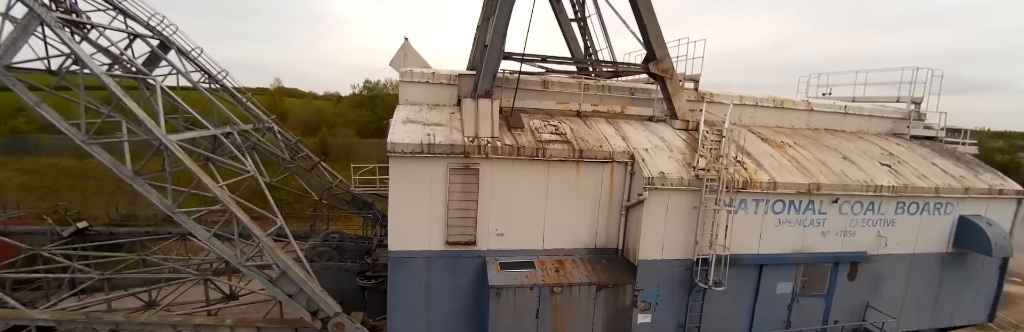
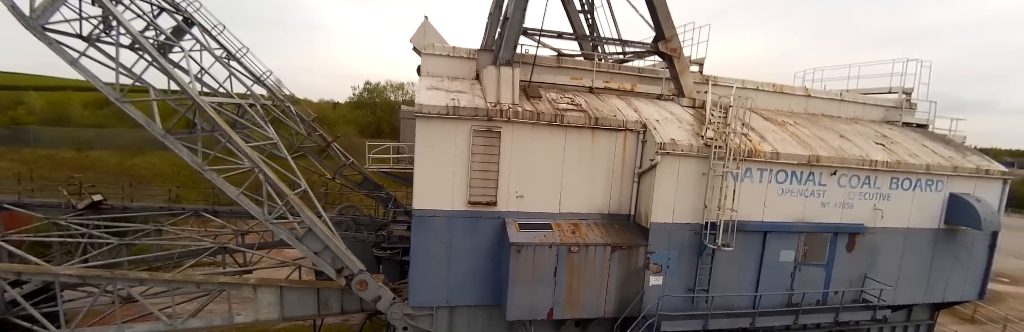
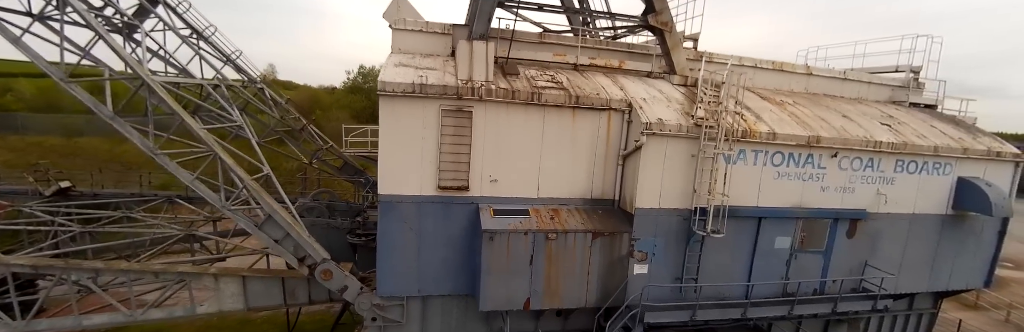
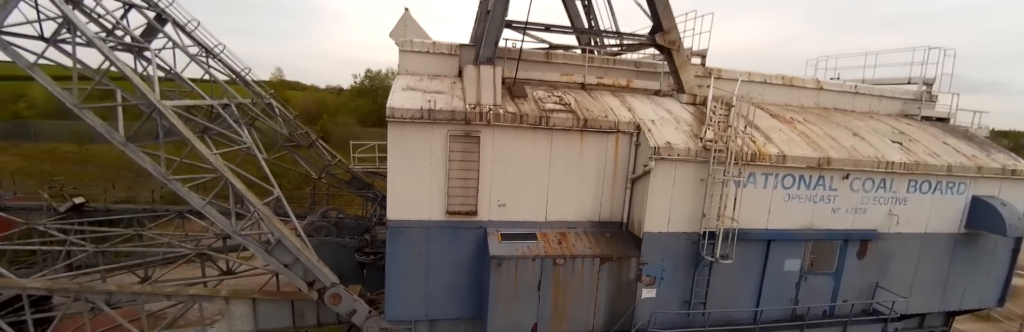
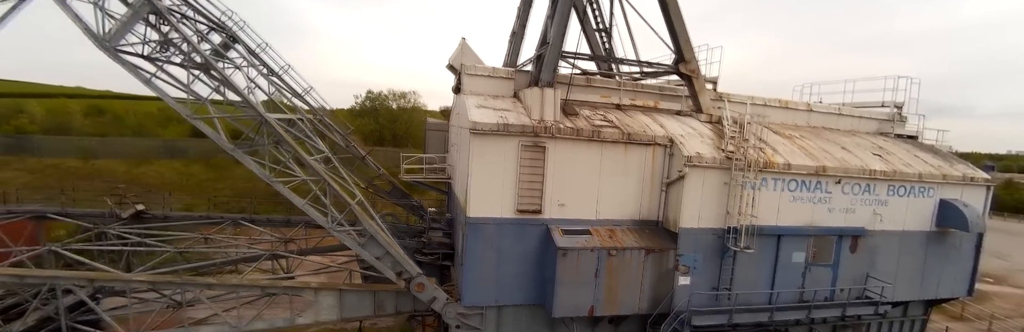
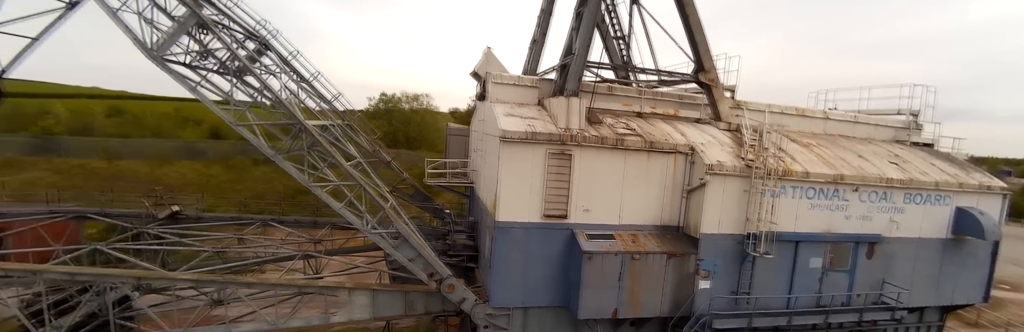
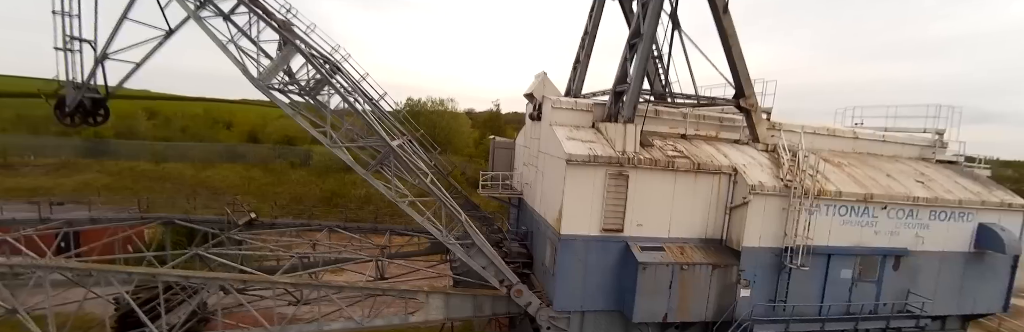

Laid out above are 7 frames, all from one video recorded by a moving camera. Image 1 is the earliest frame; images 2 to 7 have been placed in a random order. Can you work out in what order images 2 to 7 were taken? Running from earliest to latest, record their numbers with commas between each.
4, 3, 2, 5, 6, 7
